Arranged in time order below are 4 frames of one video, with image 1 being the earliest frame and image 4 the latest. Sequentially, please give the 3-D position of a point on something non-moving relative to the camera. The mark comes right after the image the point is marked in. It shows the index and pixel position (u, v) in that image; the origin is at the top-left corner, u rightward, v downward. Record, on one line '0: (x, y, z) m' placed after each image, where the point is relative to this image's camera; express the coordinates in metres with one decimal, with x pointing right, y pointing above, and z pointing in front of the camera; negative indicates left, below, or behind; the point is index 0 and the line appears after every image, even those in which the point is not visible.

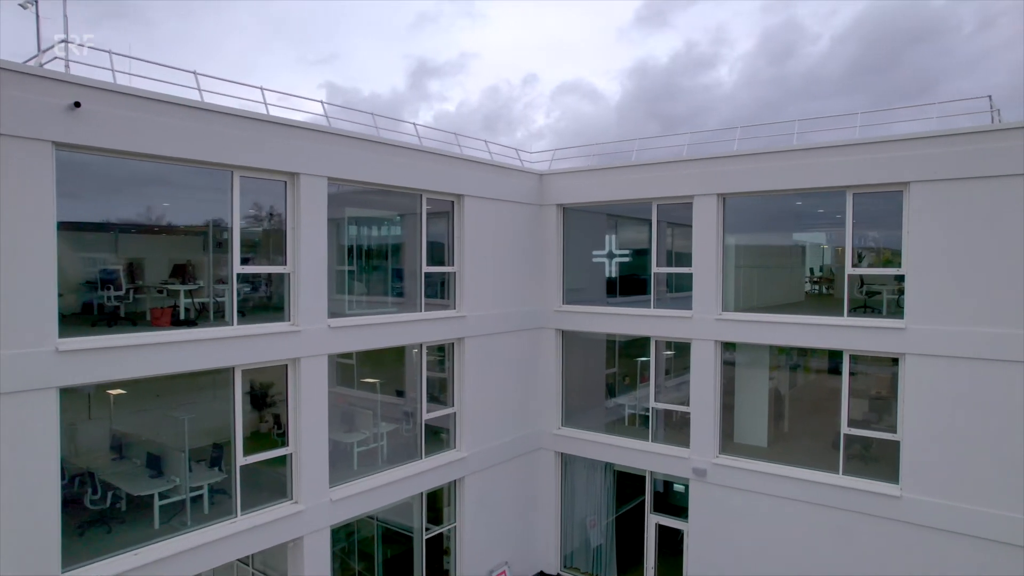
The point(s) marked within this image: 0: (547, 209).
0: (+0.4, +1.0, +10.3) m
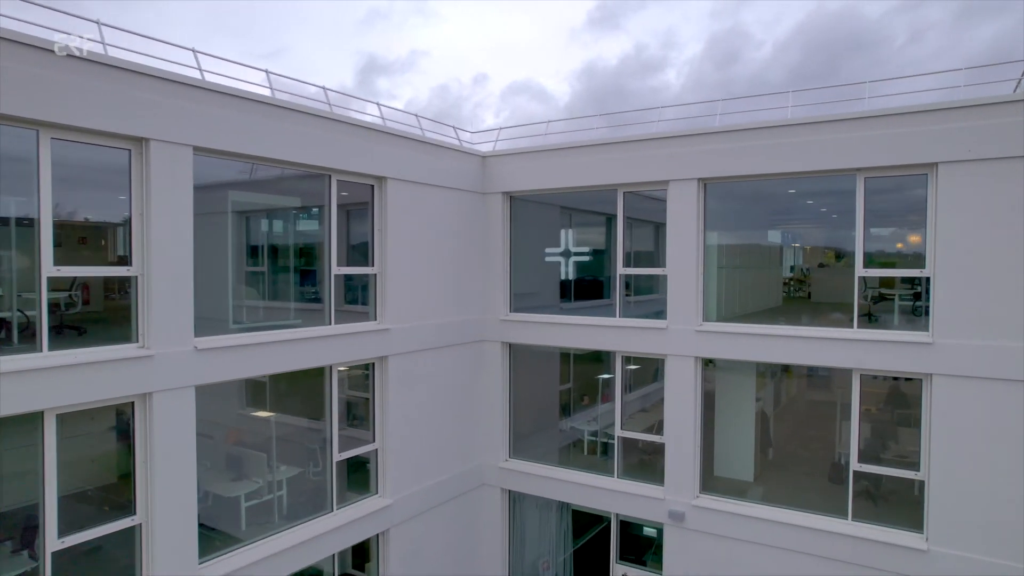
0: (-0.2, +1.0, +8.7) m
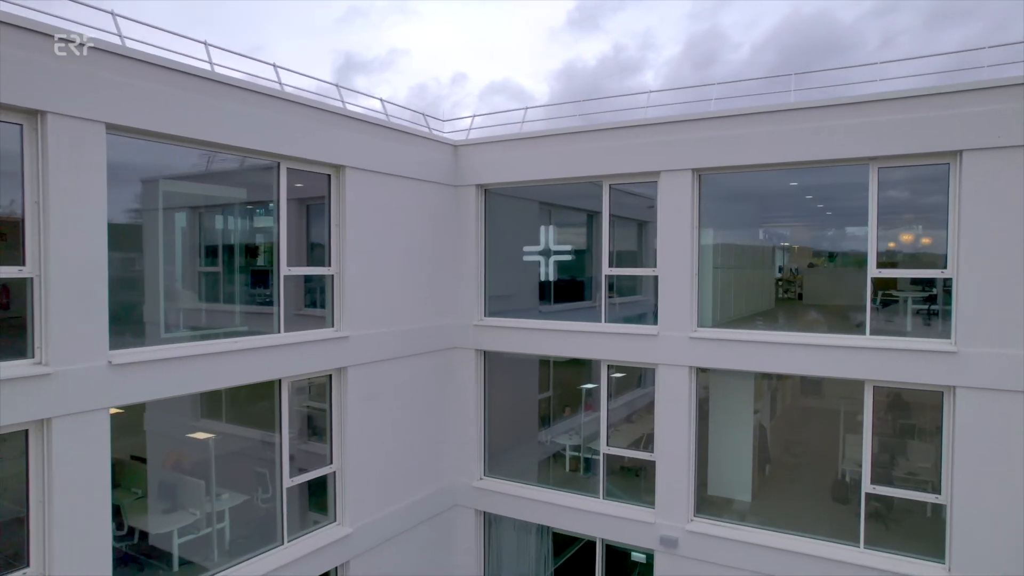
0: (-0.5, +1.0, +8.0) m
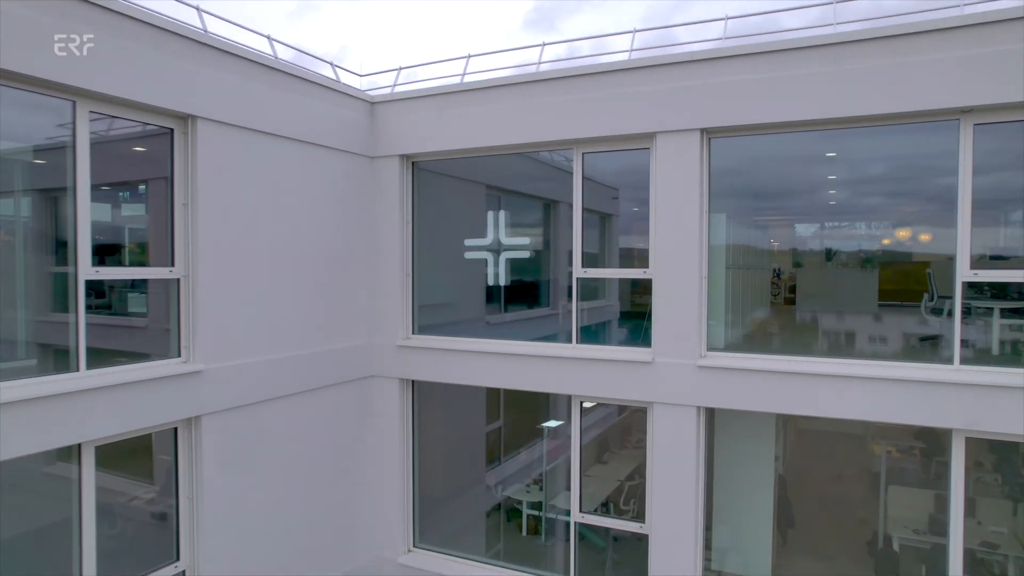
0: (-1.0, +0.9, +6.1) m
